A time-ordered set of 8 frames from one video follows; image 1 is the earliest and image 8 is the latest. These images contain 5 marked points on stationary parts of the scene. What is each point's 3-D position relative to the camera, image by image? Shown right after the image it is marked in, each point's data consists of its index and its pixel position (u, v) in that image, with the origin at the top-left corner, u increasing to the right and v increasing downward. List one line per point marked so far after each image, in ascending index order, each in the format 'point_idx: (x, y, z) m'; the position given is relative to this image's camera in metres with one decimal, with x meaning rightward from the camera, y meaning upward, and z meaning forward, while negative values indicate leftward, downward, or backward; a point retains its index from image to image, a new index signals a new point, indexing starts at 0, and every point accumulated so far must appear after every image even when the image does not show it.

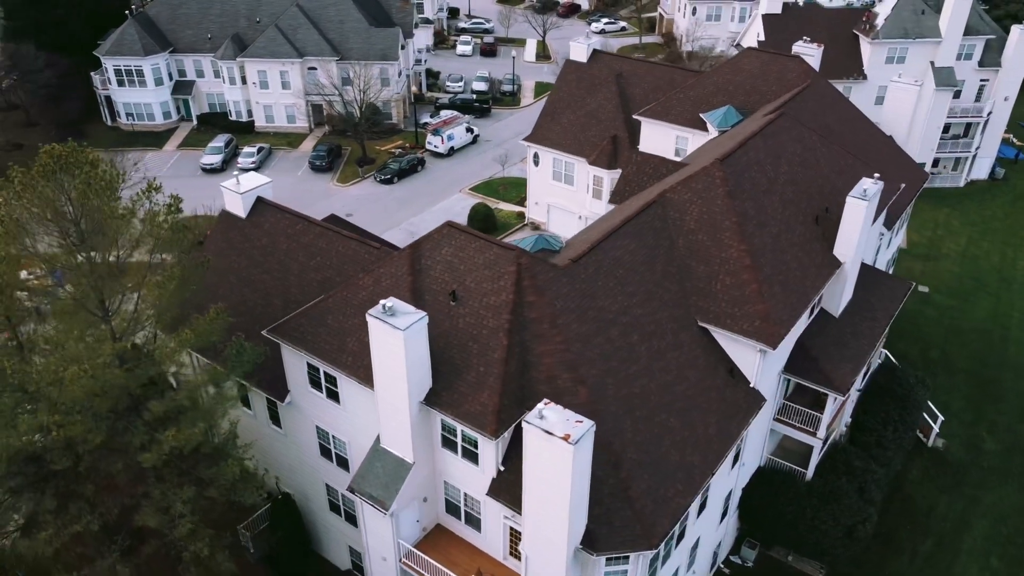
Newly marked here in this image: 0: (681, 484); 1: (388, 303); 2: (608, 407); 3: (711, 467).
0: (+4.0, -4.6, +19.0) m
1: (-2.7, -0.3, +18.0) m
2: (+2.3, -2.8, +18.8) m
3: (+4.8, -4.3, +19.6) m
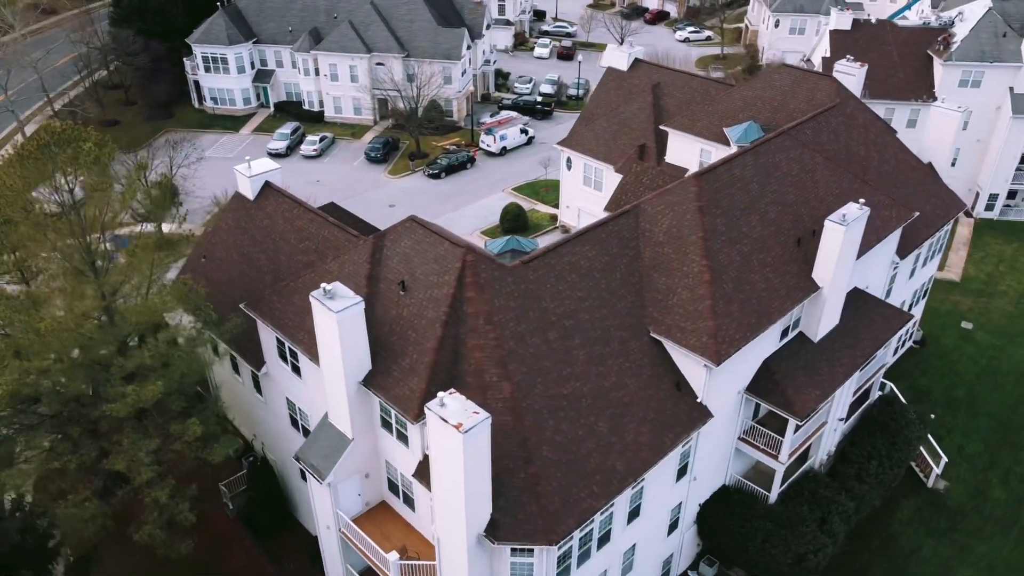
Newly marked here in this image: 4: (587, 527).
0: (+2.1, -4.8, +19.4) m
1: (-4.3, 0.0, +19.3) m
2: (+0.5, -2.8, +19.5) m
3: (+3.0, -4.6, +20.0) m
4: (+1.8, -5.9, +19.8) m
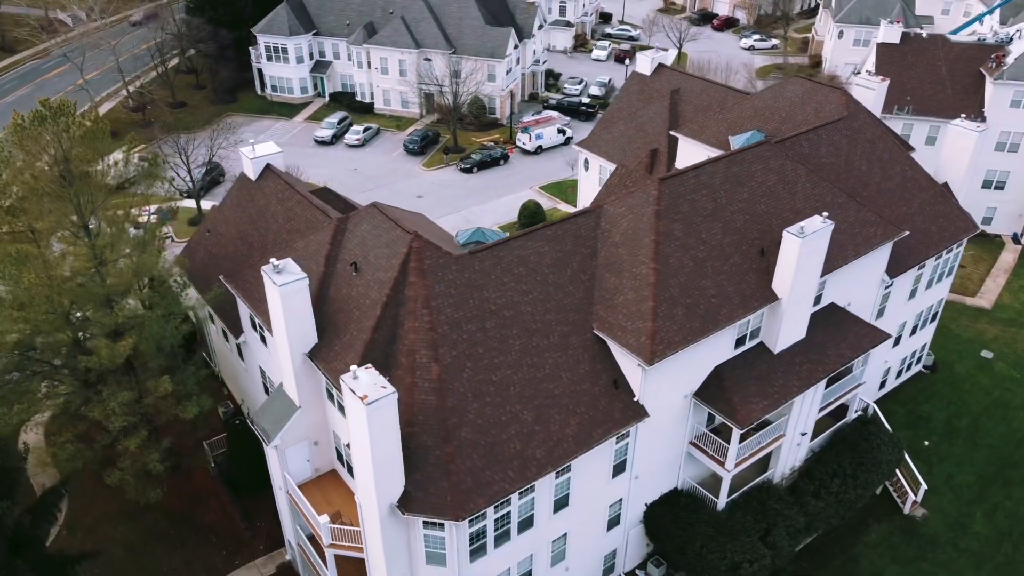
0: (+0.1, -4.6, +20.2) m
1: (-6.0, +0.7, +20.8) m
2: (-1.4, -2.5, +20.4) m
3: (+1.0, -4.5, +20.6) m
4: (-0.2, -5.6, +20.6) m
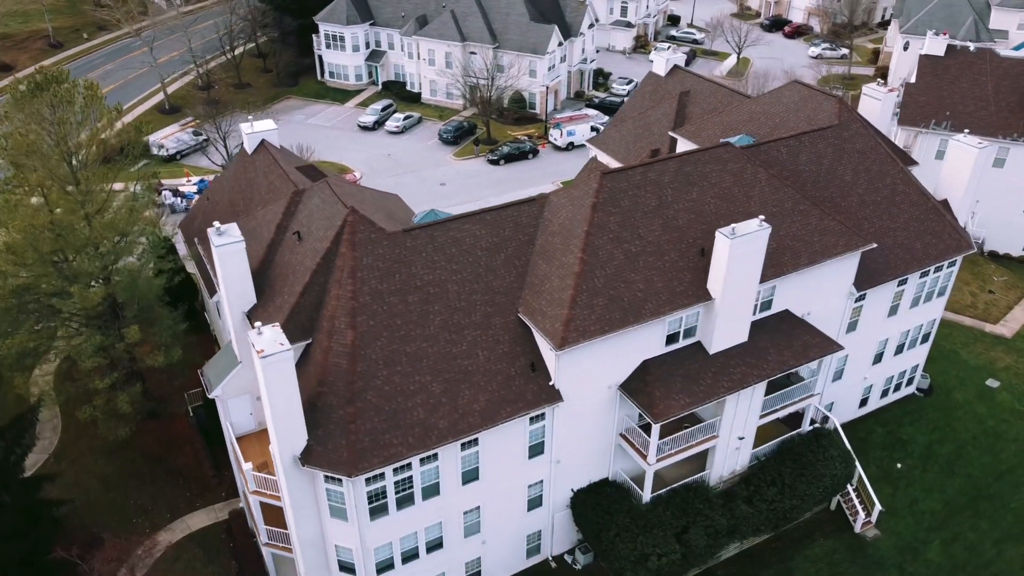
0: (-2.6, -3.9, +21.3) m
1: (-8.1, +1.7, +22.6) m
2: (-3.8, -1.8, +21.7) m
3: (-1.6, -3.9, +21.6) m
4: (-2.9, -5.0, +21.7) m
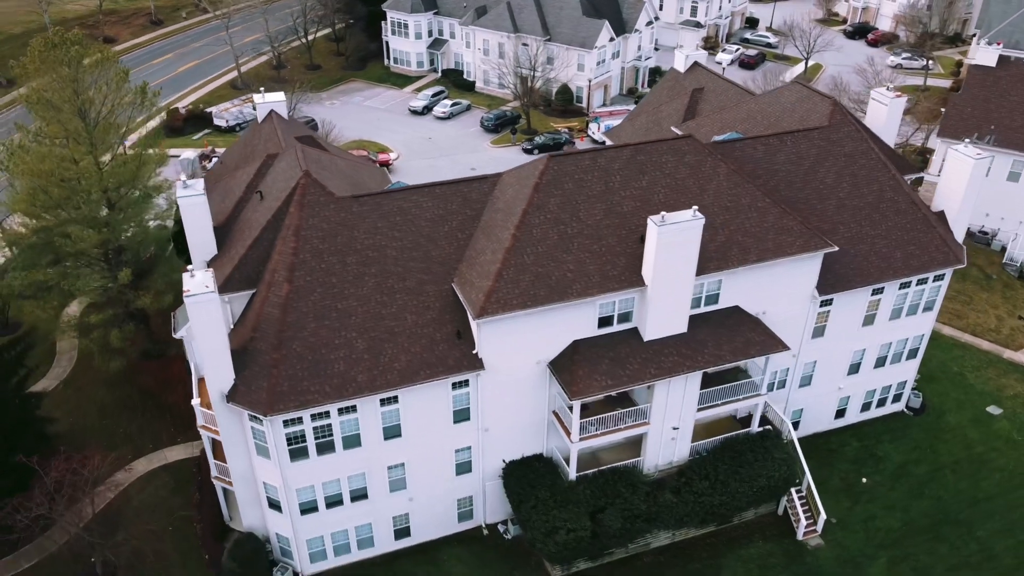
0: (-5.1, -2.8, +22.7) m
1: (-9.9, +3.3, +24.7) m
2: (-6.1, -0.6, +23.3) m
3: (-4.1, -2.9, +23.0) m
4: (-5.5, -3.8, +23.2) m
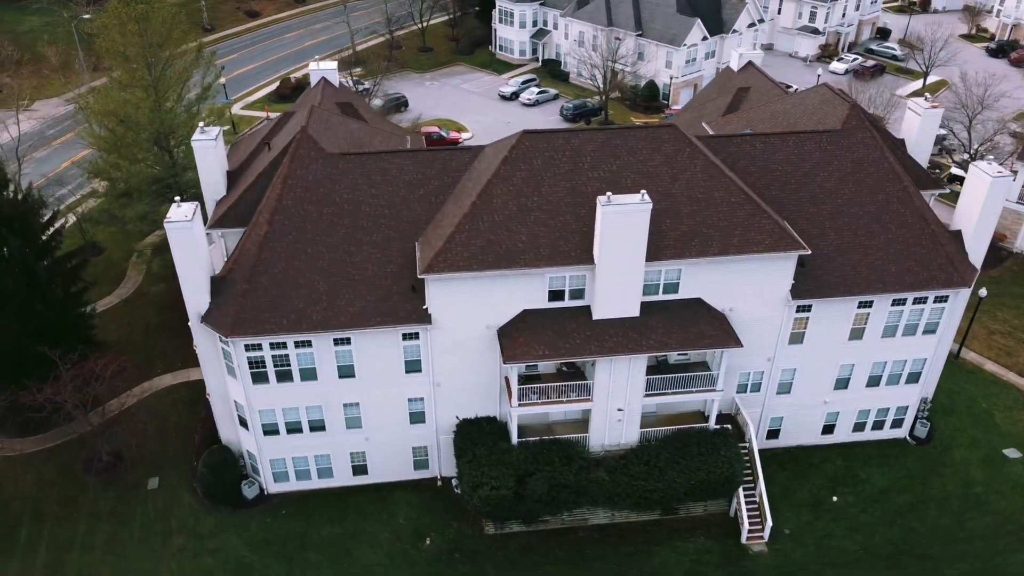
0: (-7.0, -1.0, +25.2) m
1: (-10.6, +5.6, +28.0) m
2: (-7.6, +1.3, +25.9) m
3: (-6.0, -1.2, +25.2) m
4: (-7.4, -2.0, +25.7) m
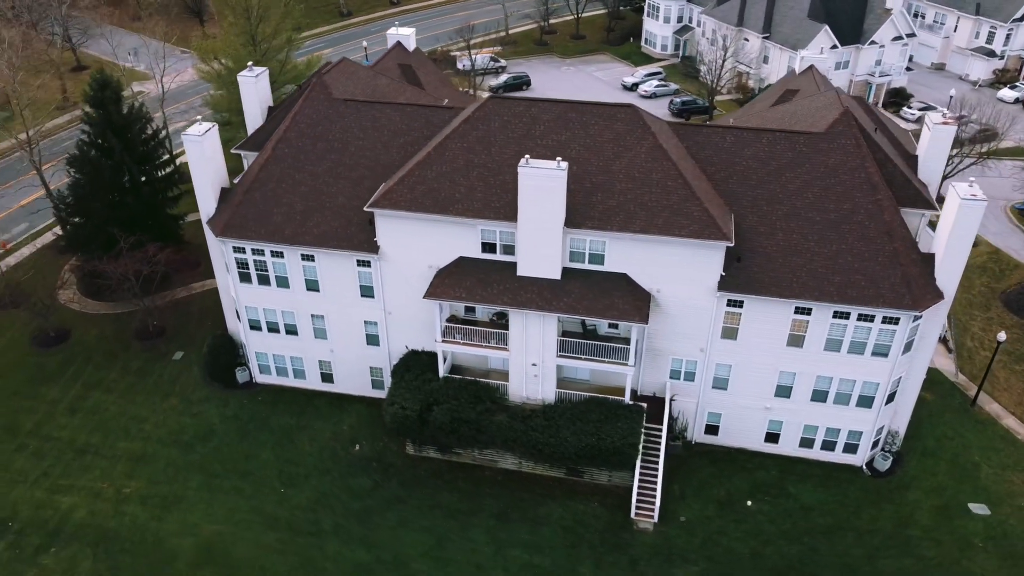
0: (-9.1, +2.1, +29.8) m
1: (-10.6, +9.1, +33.3) m
2: (-9.1, +4.5, +30.6) m
3: (-8.2, +1.7, +29.5) m
4: (-9.5, +1.2, +30.5) m
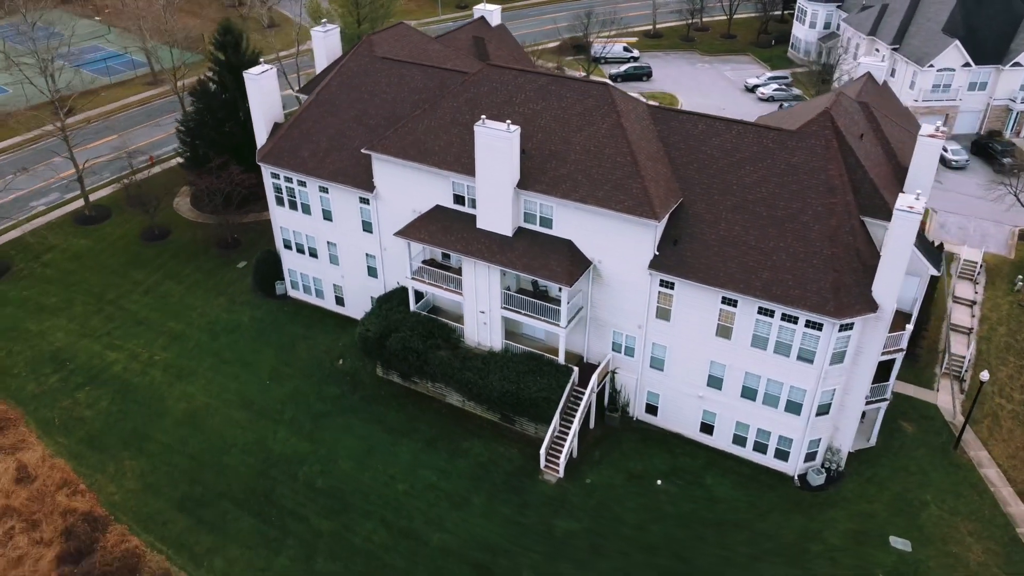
0: (-9.4, +5.4, +34.7) m
1: (-8.7, +12.5, +38.3) m
2: (-8.8, +7.7, +35.4) m
3: (-8.6, +4.9, +34.2) m
4: (-9.7, +4.6, +35.4) m
